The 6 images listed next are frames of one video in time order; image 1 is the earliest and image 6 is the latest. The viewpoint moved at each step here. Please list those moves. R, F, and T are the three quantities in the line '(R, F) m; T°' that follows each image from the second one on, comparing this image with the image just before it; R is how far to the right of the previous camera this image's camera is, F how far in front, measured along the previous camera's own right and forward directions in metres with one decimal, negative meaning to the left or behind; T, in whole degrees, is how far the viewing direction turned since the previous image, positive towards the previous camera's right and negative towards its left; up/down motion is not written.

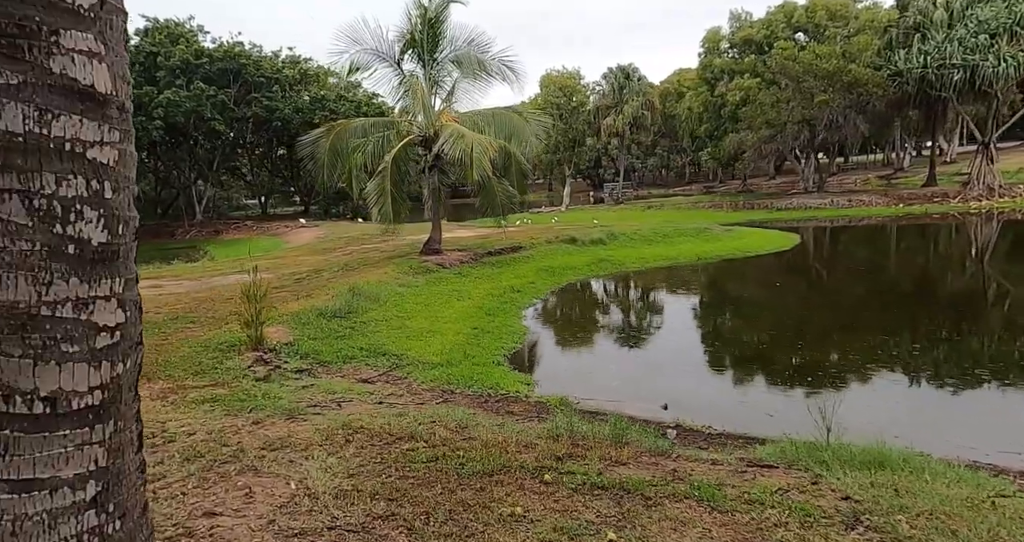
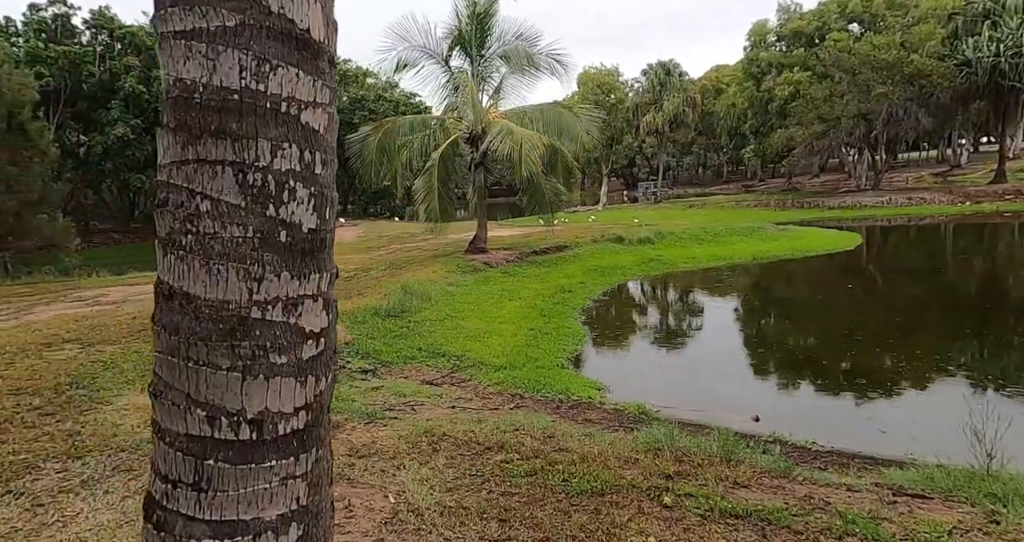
(-0.3, +0.2) m; -3°
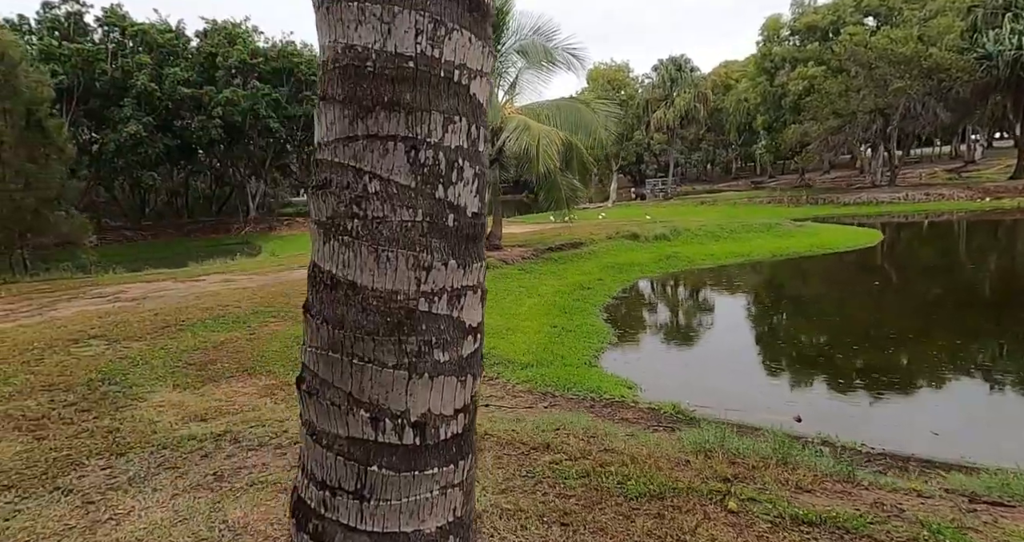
(-0.2, 0.0) m; -1°
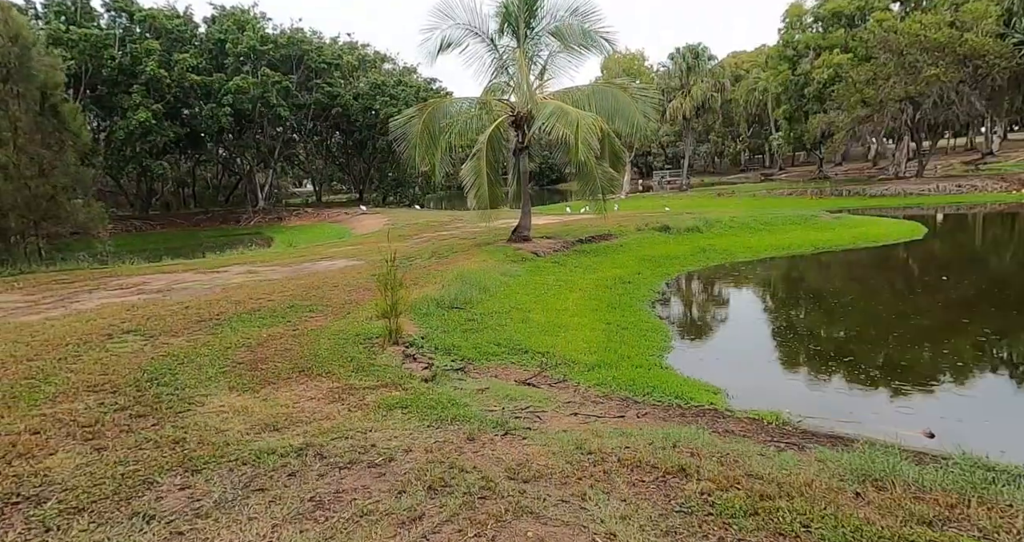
(-0.6, +0.4) m; 0°
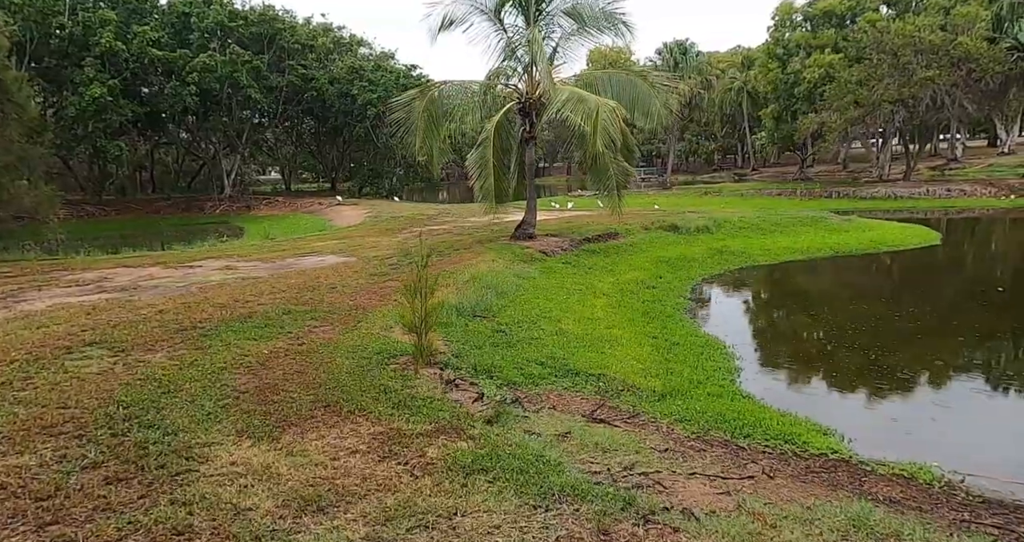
(-0.7, +1.1) m; +3°
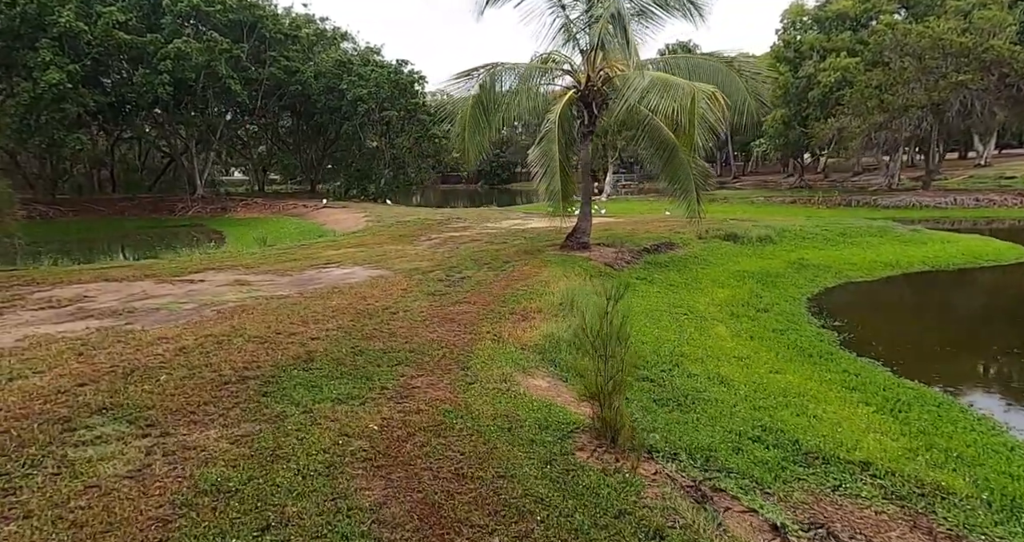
(-1.5, +1.9) m; +3°
